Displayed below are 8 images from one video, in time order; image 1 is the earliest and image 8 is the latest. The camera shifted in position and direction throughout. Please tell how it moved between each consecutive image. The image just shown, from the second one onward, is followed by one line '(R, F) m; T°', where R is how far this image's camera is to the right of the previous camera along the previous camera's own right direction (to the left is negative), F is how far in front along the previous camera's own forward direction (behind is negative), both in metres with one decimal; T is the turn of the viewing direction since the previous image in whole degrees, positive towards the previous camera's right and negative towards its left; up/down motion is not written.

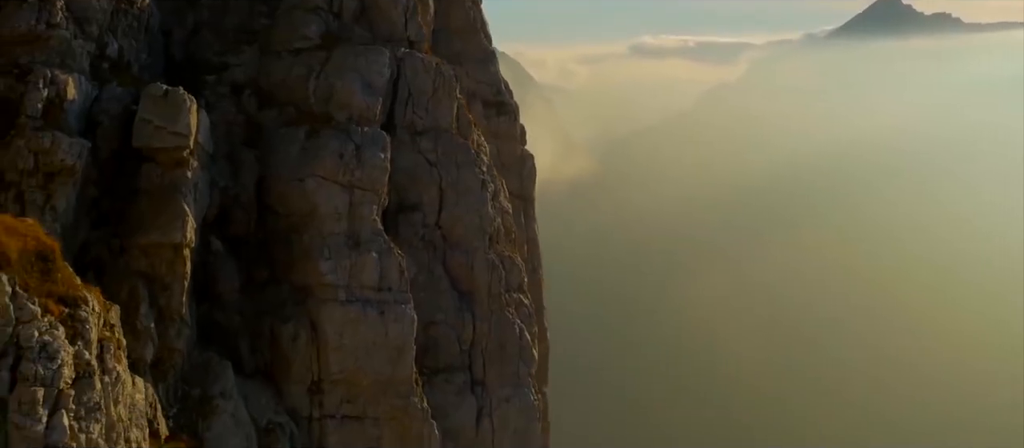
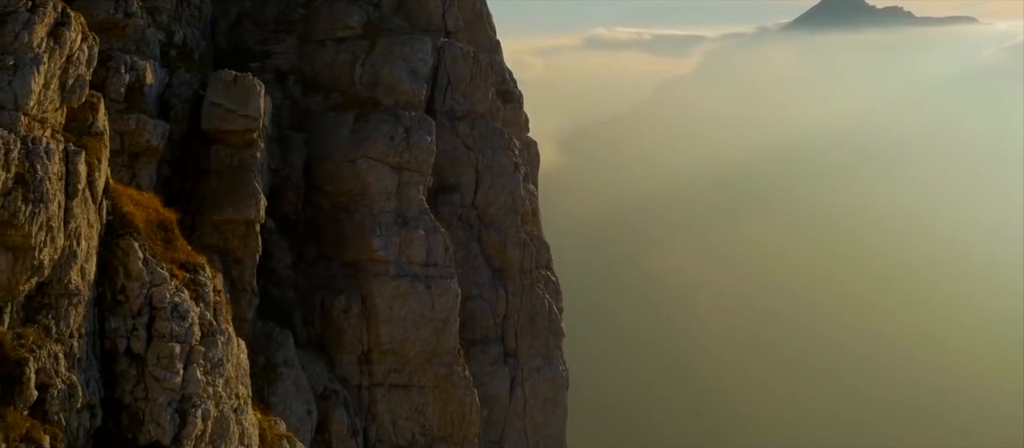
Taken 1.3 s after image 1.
(-3.0, -2.7) m; +2°
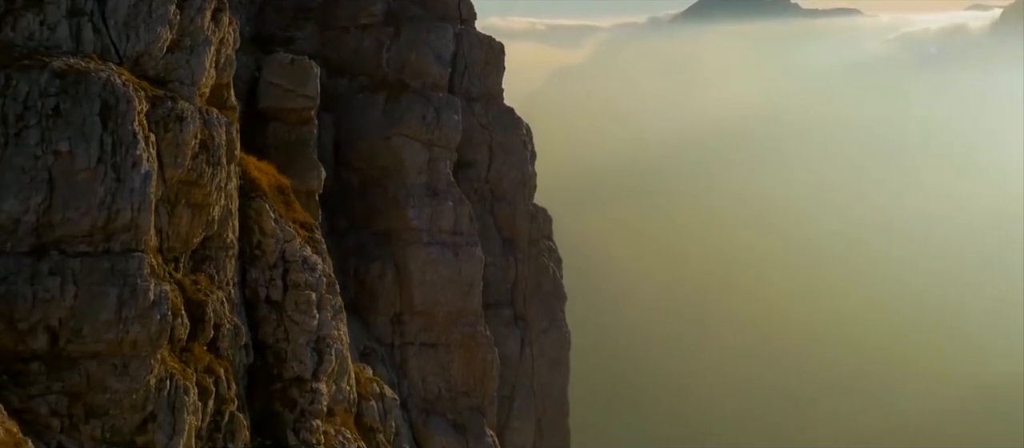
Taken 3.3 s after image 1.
(-4.9, -4.2) m; +5°
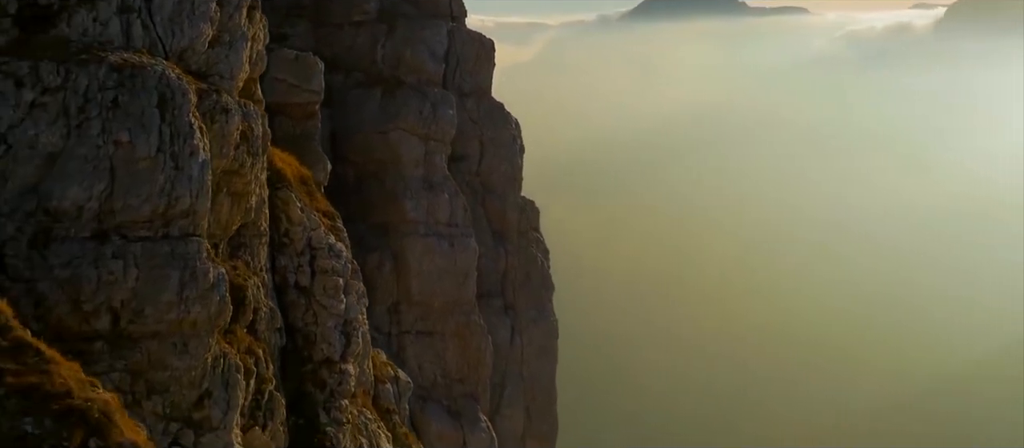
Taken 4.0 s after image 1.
(-1.8, -1.6) m; +2°
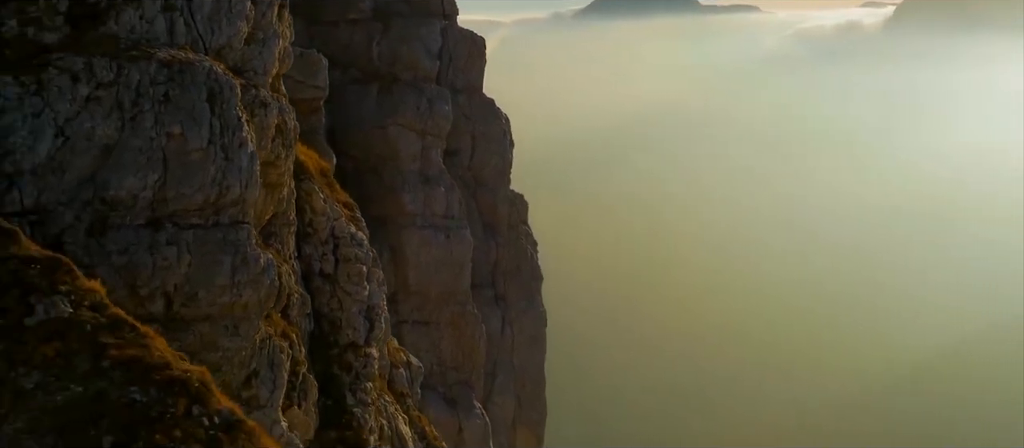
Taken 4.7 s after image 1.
(-1.7, -1.5) m; +2°
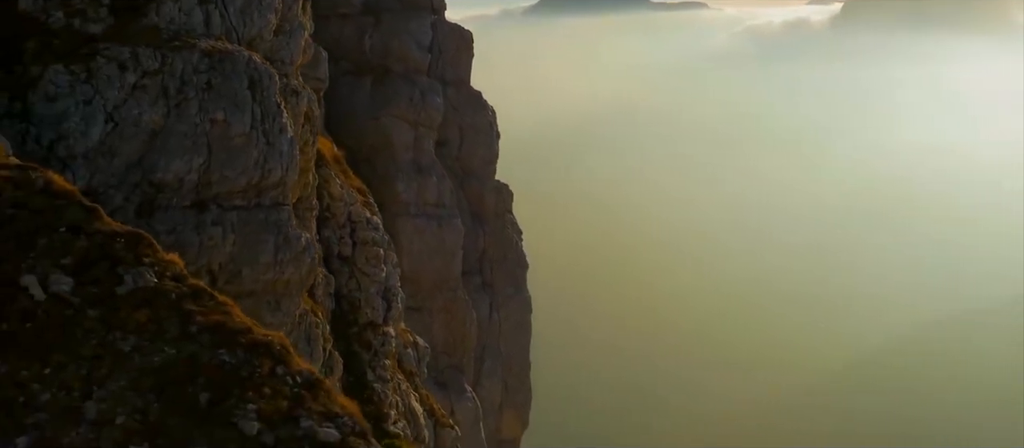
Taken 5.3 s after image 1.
(-1.7, -1.7) m; +2°
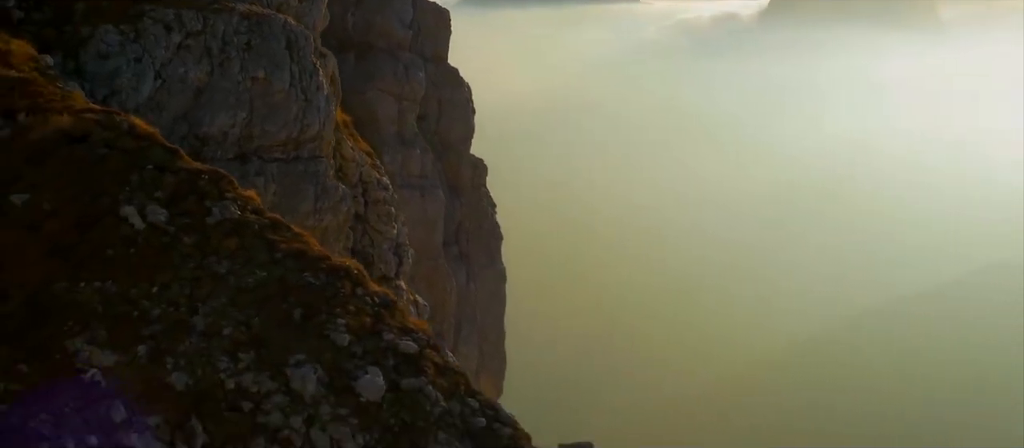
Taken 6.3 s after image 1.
(-2.1, -2.2) m; +3°
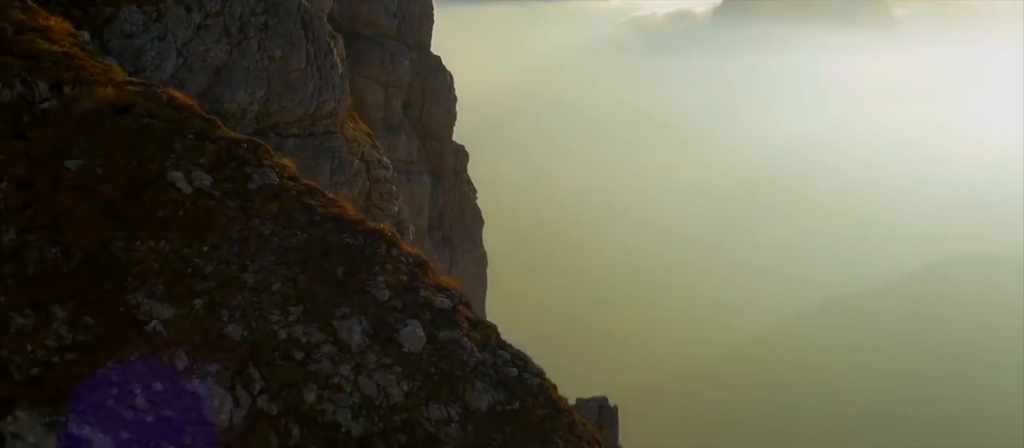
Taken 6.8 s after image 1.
(-1.3, -1.4) m; +2°
